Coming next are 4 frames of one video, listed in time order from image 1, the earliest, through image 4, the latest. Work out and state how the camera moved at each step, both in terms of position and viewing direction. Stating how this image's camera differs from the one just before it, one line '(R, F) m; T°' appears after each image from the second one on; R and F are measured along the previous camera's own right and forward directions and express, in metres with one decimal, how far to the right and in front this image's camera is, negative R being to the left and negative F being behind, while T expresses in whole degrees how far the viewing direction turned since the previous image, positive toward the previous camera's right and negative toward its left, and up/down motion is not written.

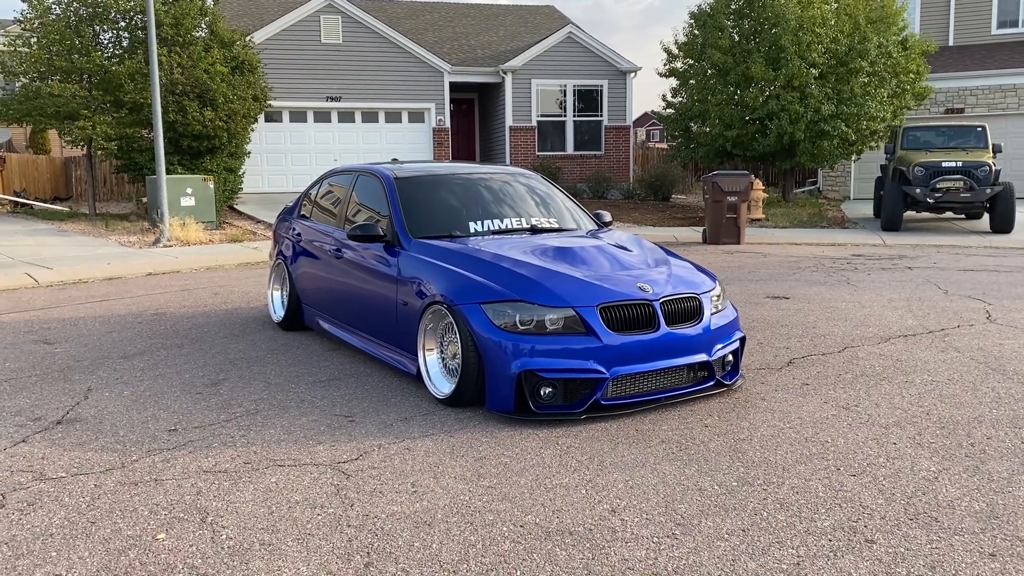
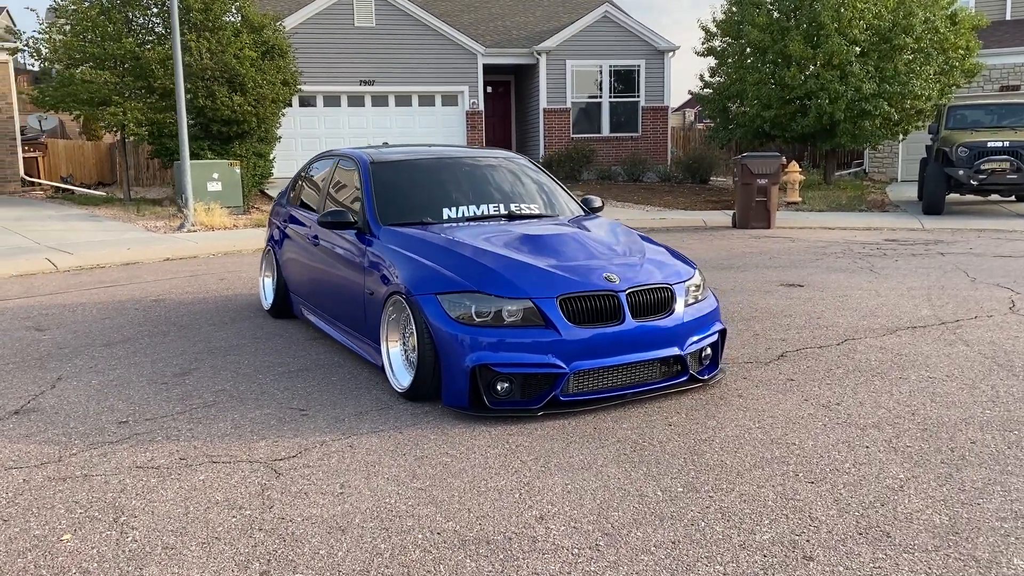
(+0.5, +0.2) m; -3°
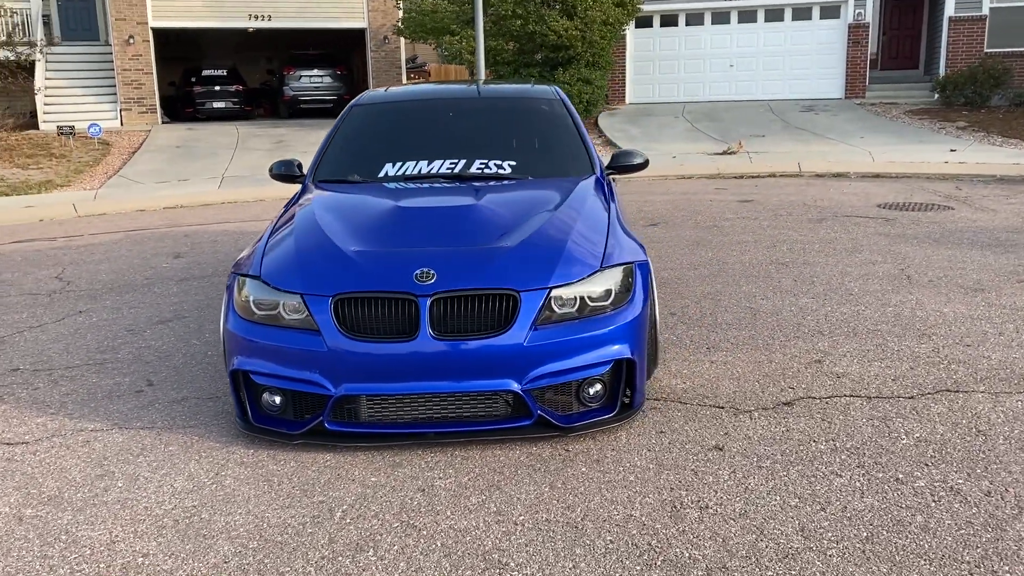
(+2.5, +1.8) m; -29°
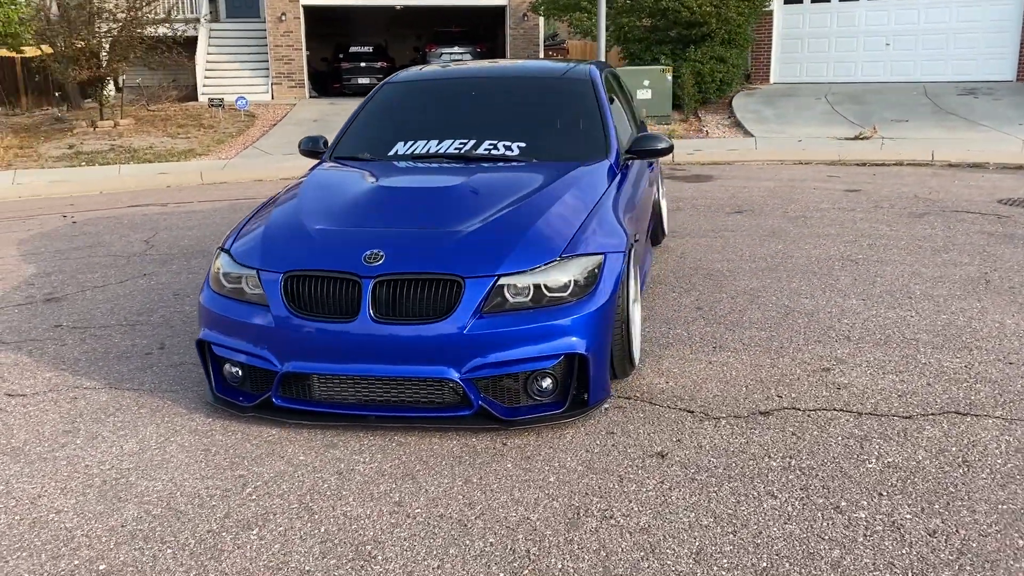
(+0.8, +0.2) m; -10°
